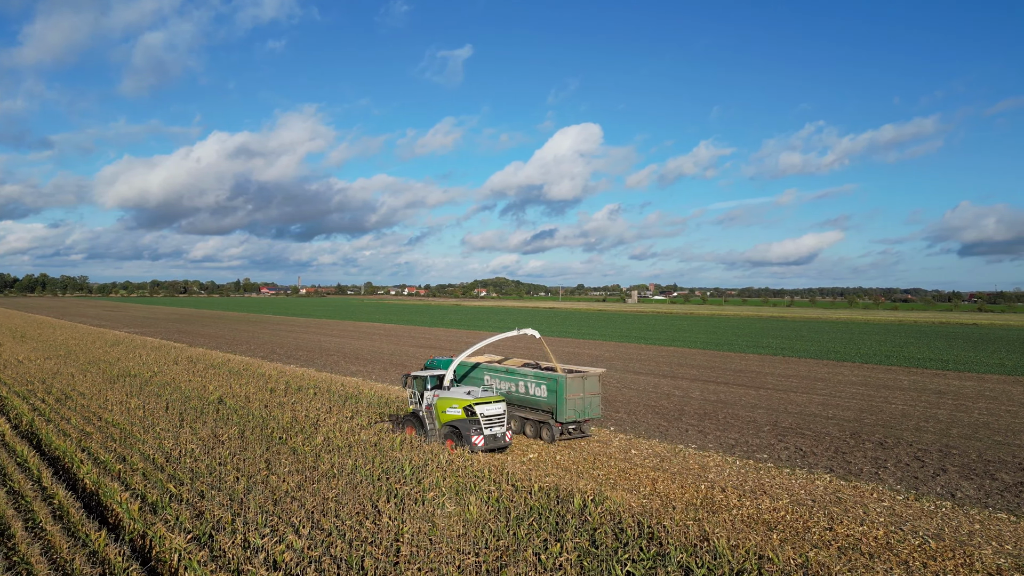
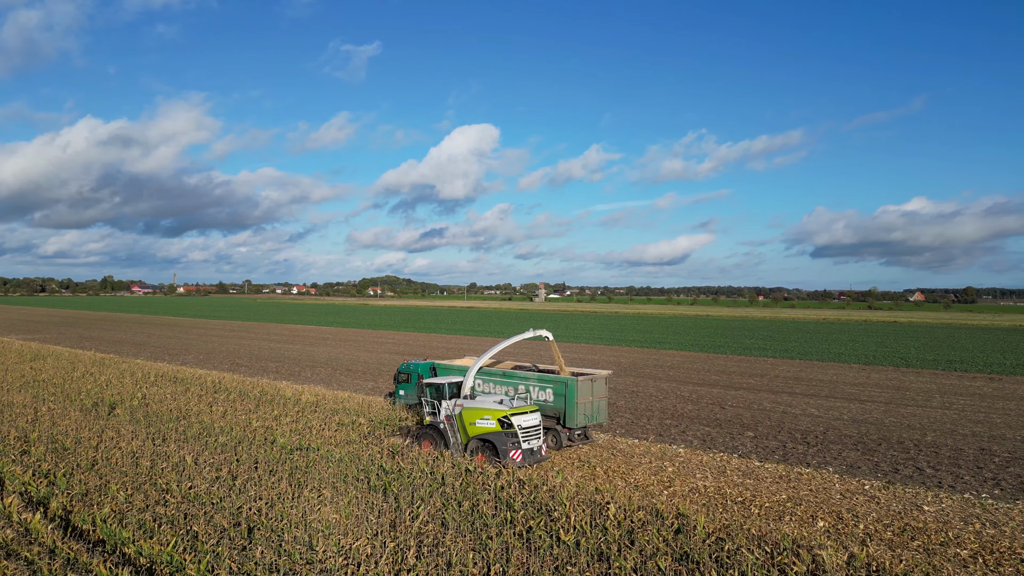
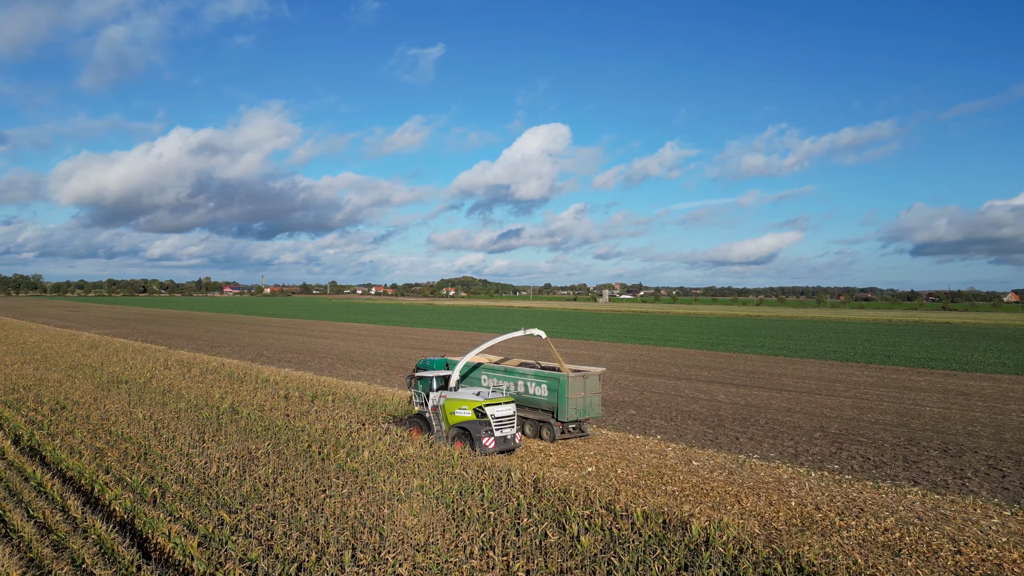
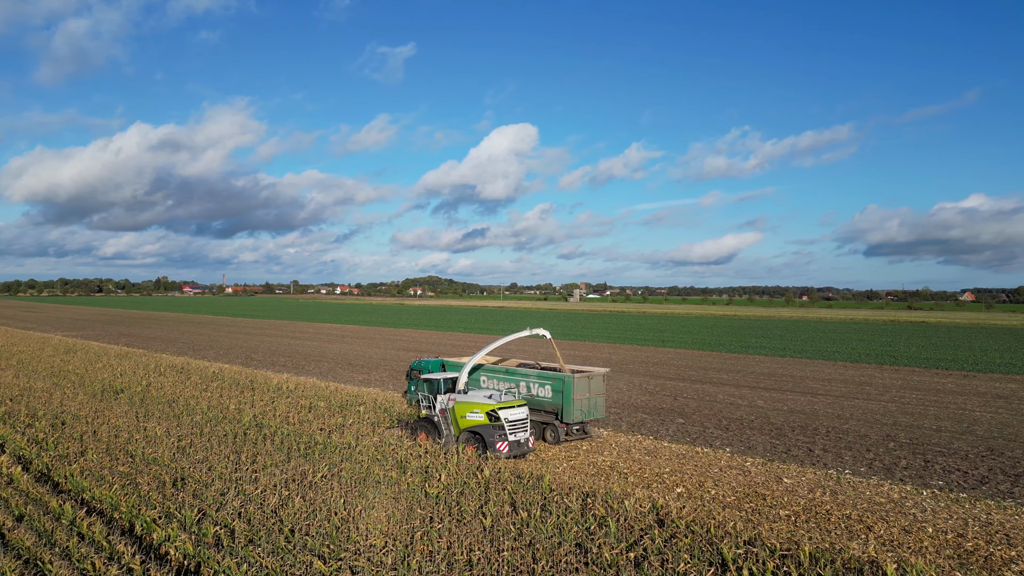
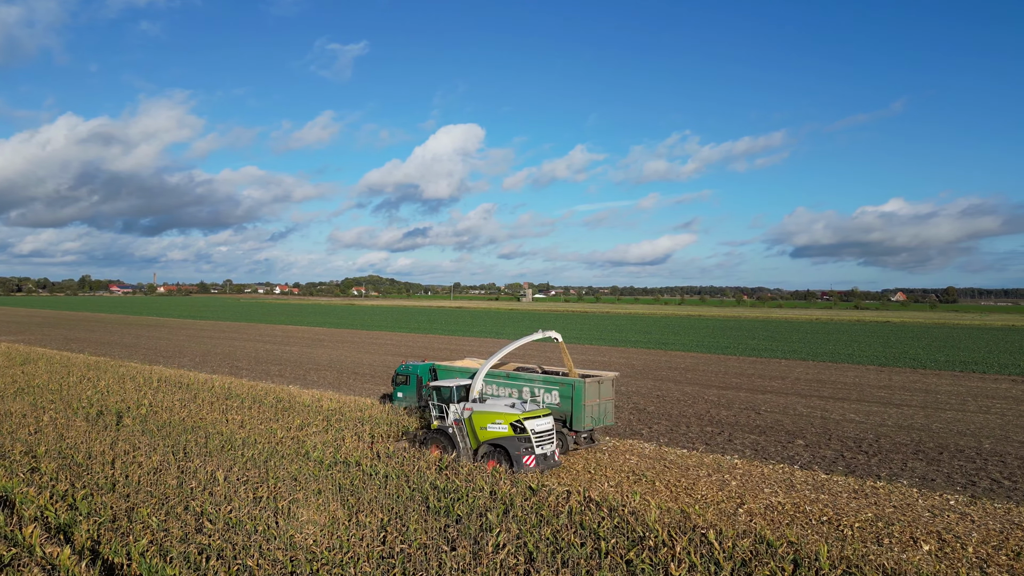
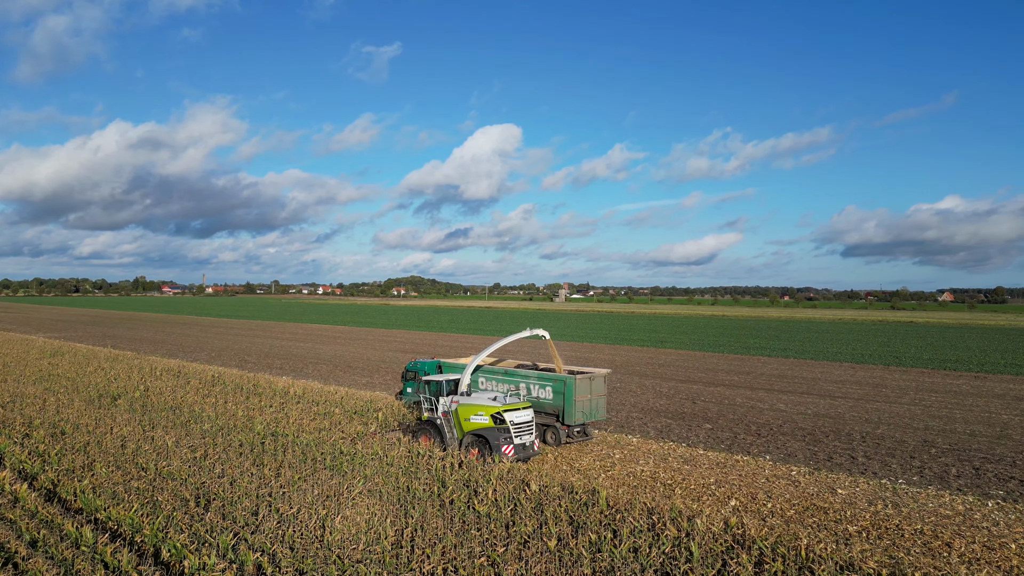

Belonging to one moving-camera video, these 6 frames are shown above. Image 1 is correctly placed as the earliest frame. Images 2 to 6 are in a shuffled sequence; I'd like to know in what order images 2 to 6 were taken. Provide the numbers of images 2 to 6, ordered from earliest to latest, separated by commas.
3, 4, 6, 2, 5
